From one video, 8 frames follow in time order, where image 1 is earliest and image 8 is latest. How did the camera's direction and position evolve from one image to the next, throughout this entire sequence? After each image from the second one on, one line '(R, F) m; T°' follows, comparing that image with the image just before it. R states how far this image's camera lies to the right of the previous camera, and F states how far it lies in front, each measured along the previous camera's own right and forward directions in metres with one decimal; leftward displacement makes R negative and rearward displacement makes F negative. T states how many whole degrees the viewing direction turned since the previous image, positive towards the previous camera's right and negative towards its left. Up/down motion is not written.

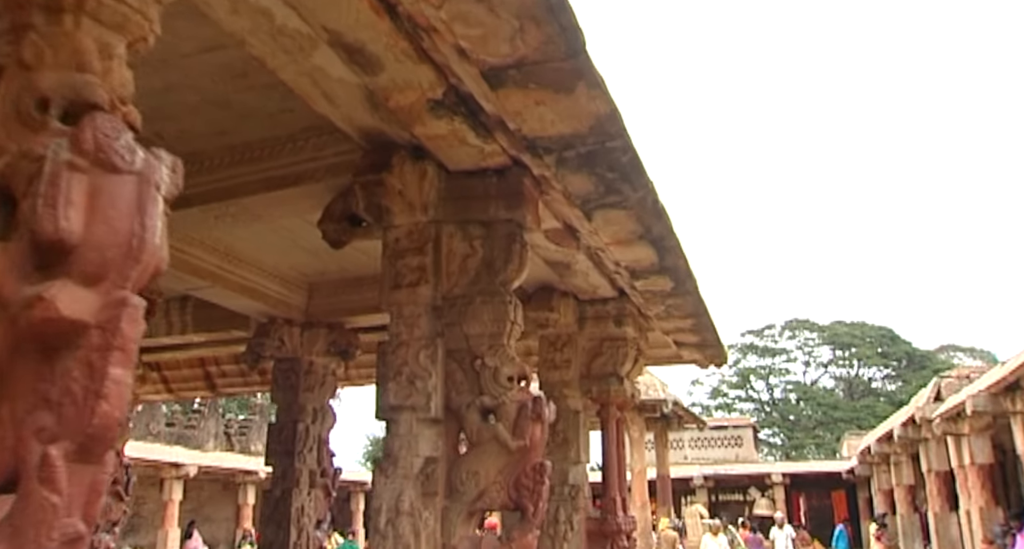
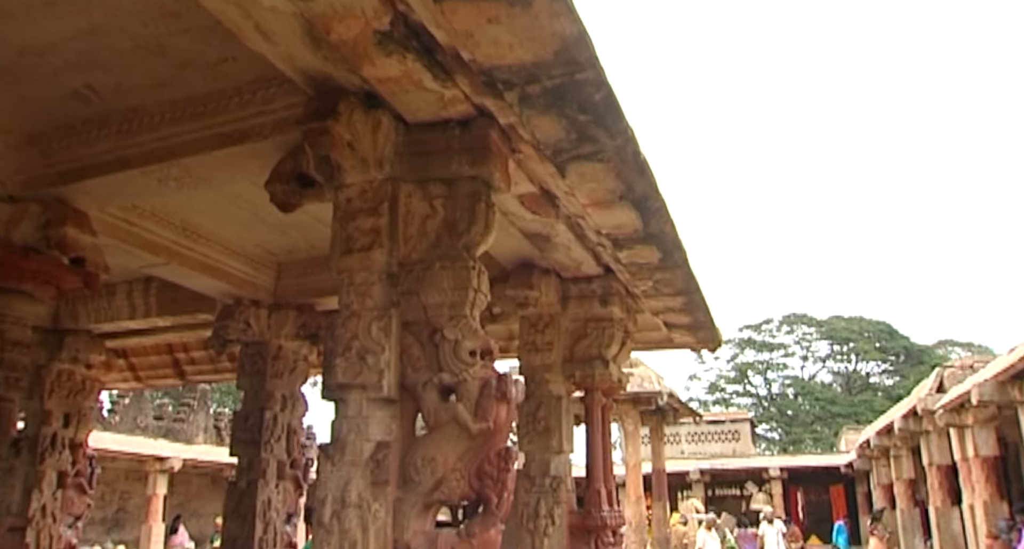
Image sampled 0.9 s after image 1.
(+0.1, +0.4) m; 0°
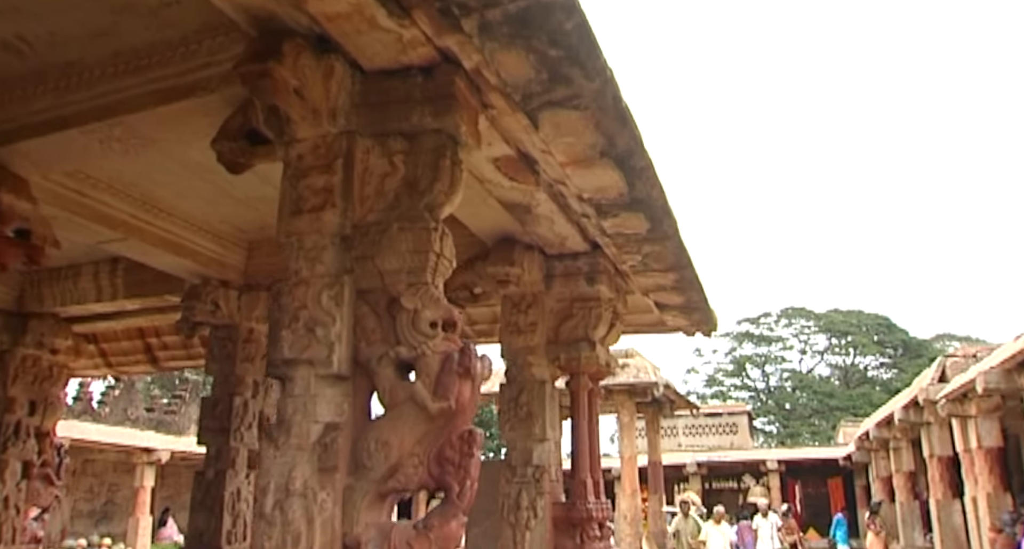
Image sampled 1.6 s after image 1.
(+0.1, +0.3) m; 0°
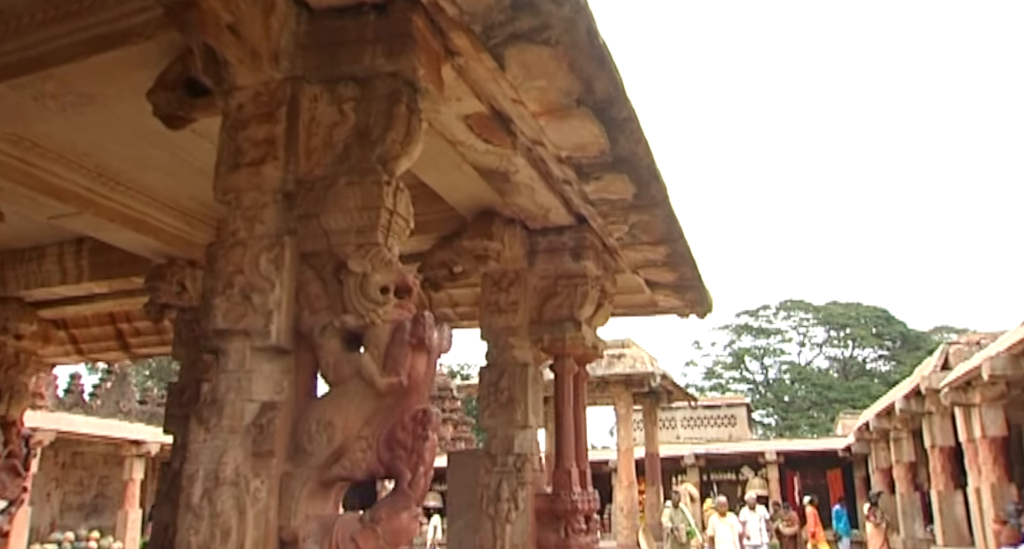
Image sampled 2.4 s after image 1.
(+0.1, +0.3) m; 0°
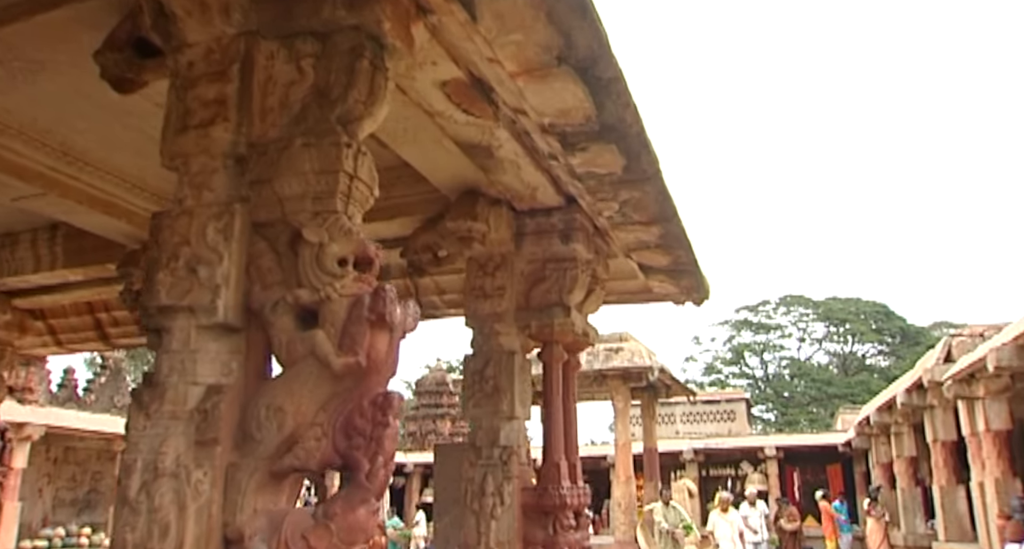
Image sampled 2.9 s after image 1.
(+0.1, +0.2) m; 0°
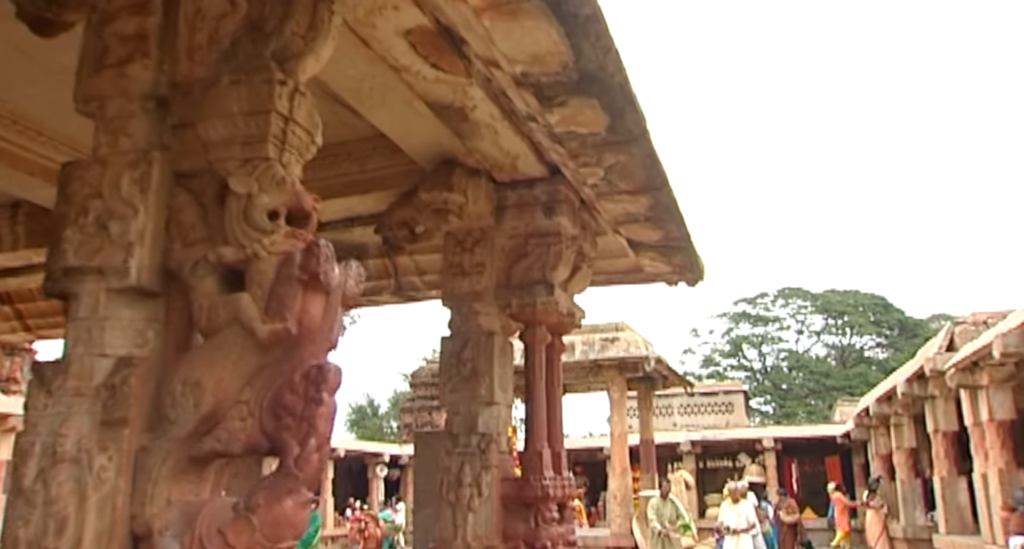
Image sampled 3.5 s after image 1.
(+0.1, +0.3) m; 0°
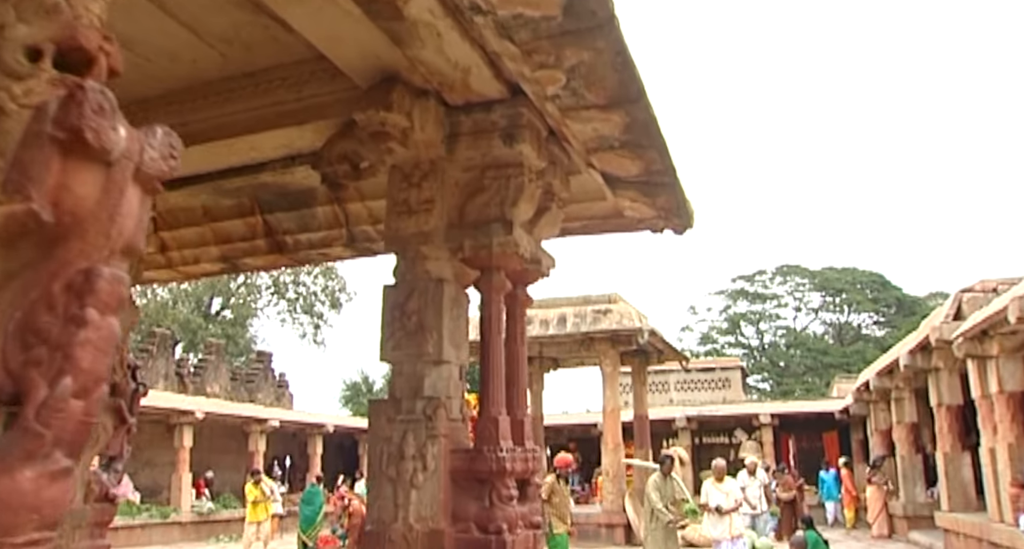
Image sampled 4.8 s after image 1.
(+0.2, +0.6) m; 0°
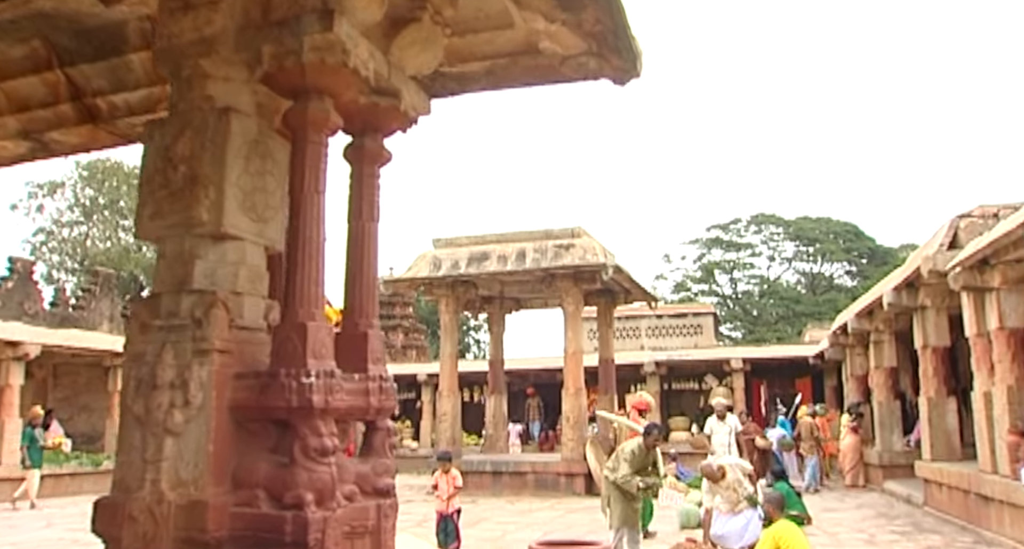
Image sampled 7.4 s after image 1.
(+0.4, +1.3) m; +2°
